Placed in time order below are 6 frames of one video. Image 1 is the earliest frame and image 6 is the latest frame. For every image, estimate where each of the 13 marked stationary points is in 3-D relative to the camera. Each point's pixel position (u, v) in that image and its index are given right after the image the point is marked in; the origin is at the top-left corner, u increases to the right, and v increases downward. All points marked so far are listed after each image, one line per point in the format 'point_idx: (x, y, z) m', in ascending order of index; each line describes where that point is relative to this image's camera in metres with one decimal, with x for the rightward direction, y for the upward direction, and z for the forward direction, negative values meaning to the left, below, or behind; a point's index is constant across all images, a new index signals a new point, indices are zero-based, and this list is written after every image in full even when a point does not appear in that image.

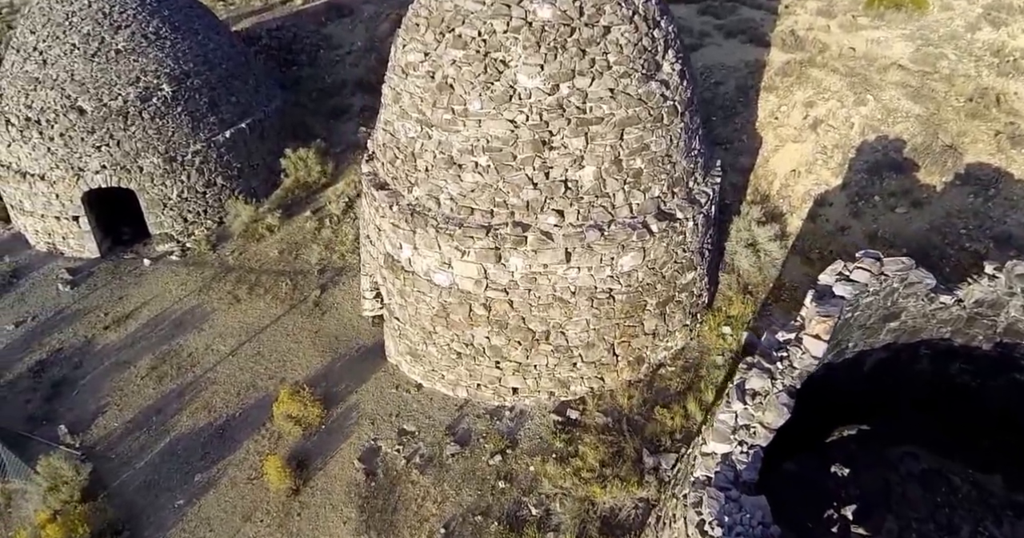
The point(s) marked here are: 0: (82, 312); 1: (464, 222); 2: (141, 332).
0: (-4.7, -0.5, +9.3) m
1: (-0.4, +0.3, +6.5) m
2: (-3.9, -0.6, +8.8) m
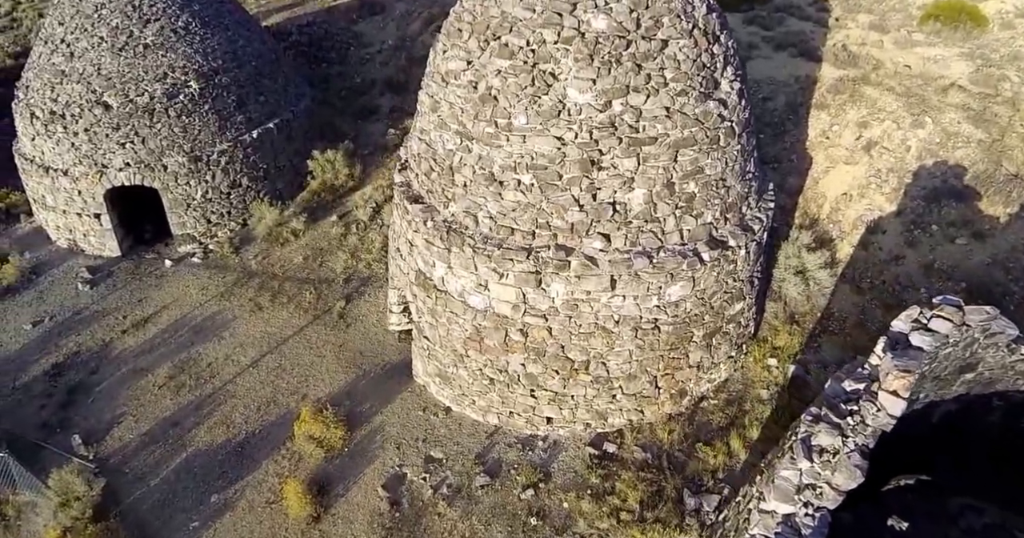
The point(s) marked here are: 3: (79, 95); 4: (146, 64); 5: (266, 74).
0: (-4.3, -0.5, +9.0) m
1: (-0.1, +0.2, +6.1) m
2: (-3.5, -0.7, +8.5) m
3: (-4.7, +1.9, +9.3) m
4: (-4.0, +2.2, +9.2) m
5: (-3.0, +2.3, +10.2) m
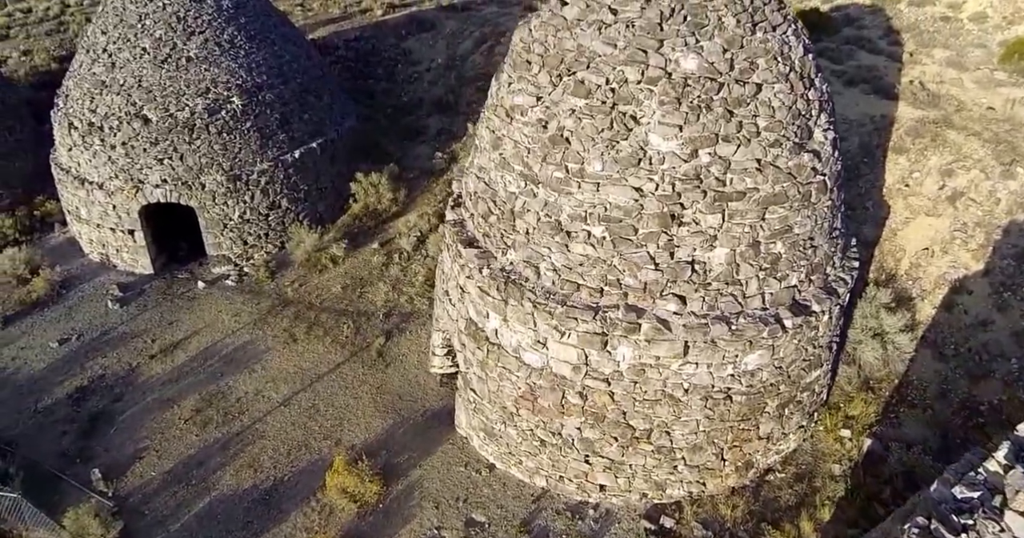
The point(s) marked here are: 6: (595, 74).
0: (-3.9, -0.7, +8.6) m
1: (+0.4, -0.2, +5.5) m
2: (-3.1, -0.9, +8.1) m
3: (-4.1, +1.7, +8.9) m
4: (-3.4, +2.0, +8.8) m
5: (-2.3, +2.1, +9.8) m
6: (+0.5, +1.2, +5.2) m
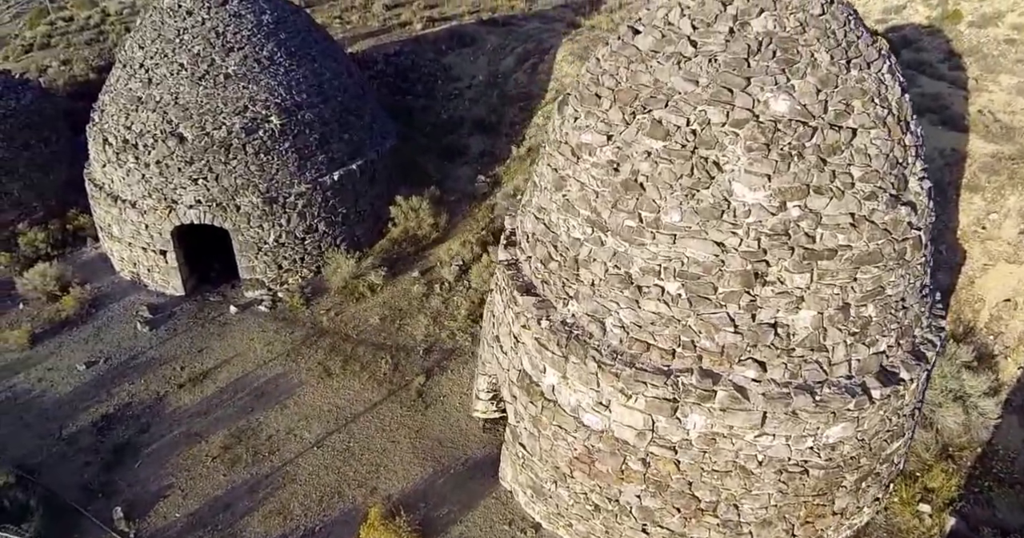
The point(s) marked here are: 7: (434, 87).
0: (-3.4, -0.9, +8.2) m
1: (+0.7, -0.5, +5.1) m
2: (-2.7, -1.2, +7.7) m
3: (-3.6, +1.5, +8.6) m
4: (-2.9, +1.7, +8.5) m
5: (-1.8, +1.8, +9.4) m
6: (+0.9, +0.9, +4.7) m
7: (-1.2, +2.7, +12.8) m
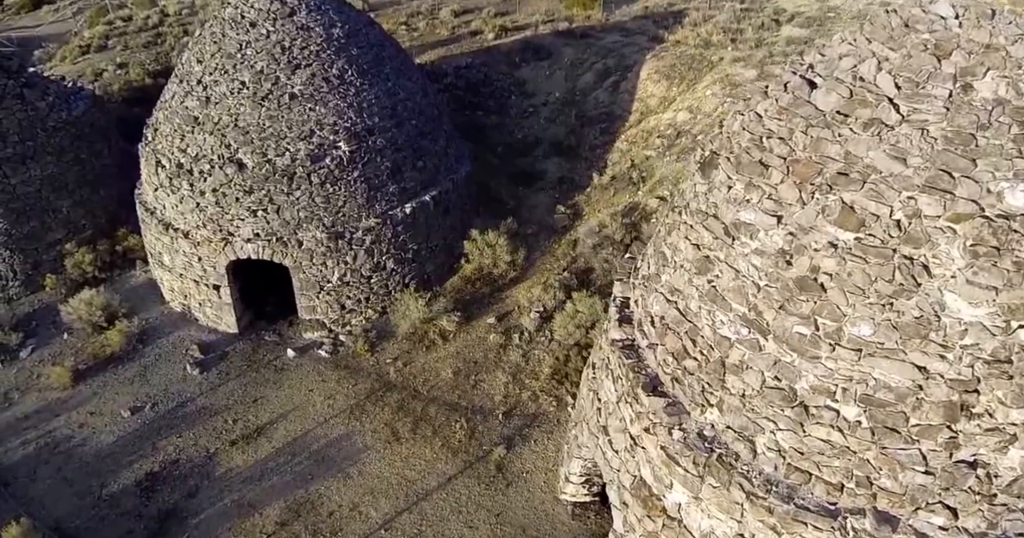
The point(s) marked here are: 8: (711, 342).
0: (-2.7, -1.2, +7.5) m
1: (+1.4, -1.1, +4.1) m
2: (-1.9, -1.6, +6.9) m
3: (-2.7, +1.1, +7.8) m
4: (-2.0, +1.4, +7.7) m
5: (-0.9, +1.4, +8.6) m
6: (+1.6, +0.3, +3.8) m
7: (-0.1, +2.3, +11.9) m
8: (+1.0, -0.4, +4.4) m
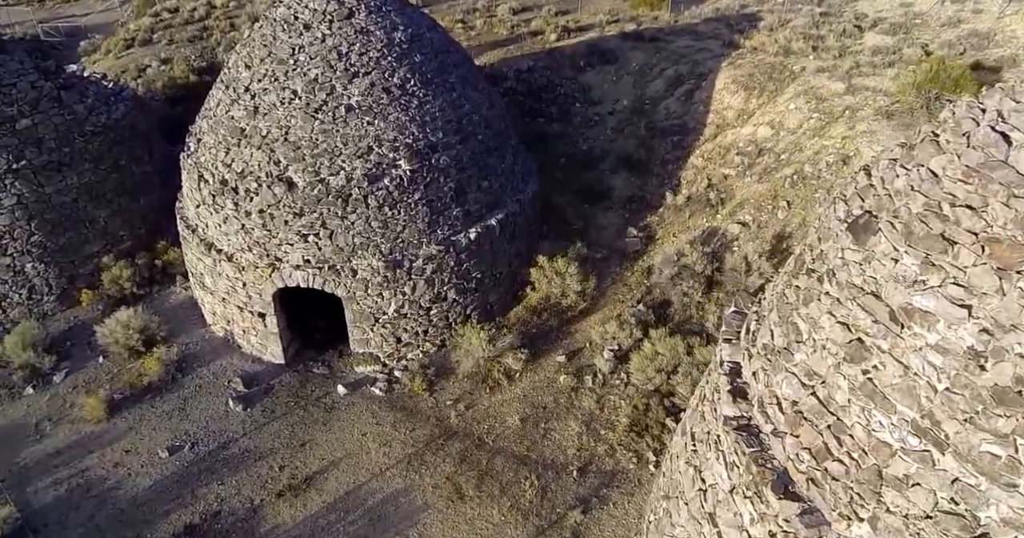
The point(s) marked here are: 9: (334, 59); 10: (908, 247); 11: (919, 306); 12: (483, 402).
0: (-2.1, -1.5, +6.8) m
1: (+1.8, -1.5, +3.4) m
2: (-1.4, -1.8, +6.3) m
3: (-2.1, +0.9, +7.1) m
4: (-1.3, +1.1, +7.0) m
5: (-0.2, +1.1, +7.8) m
6: (+2.1, -0.1, +3.0) m
7: (+0.8, +2.1, +11.1) m
8: (+1.5, -0.8, +3.6) m
9: (-1.4, +1.7, +7.0) m
10: (+1.7, 0.0, +3.5) m
11: (+1.7, -0.2, +3.4) m
12: (-0.3, -1.1, +7.2) m
